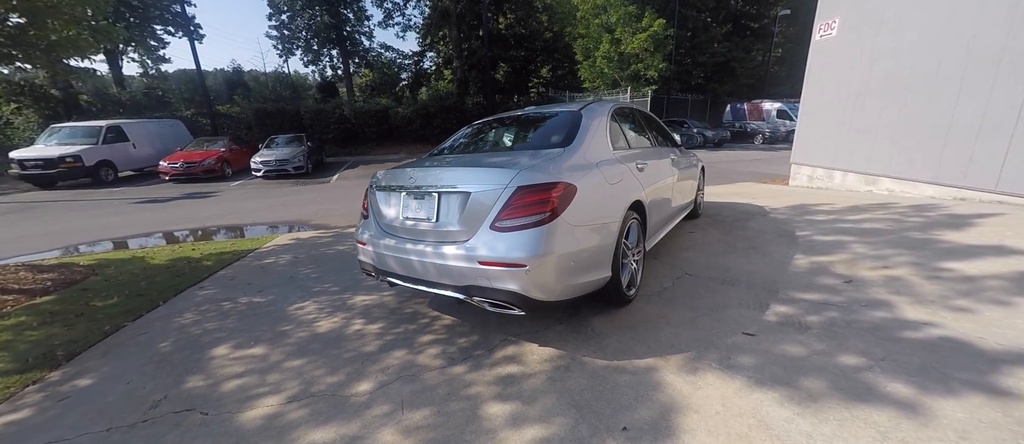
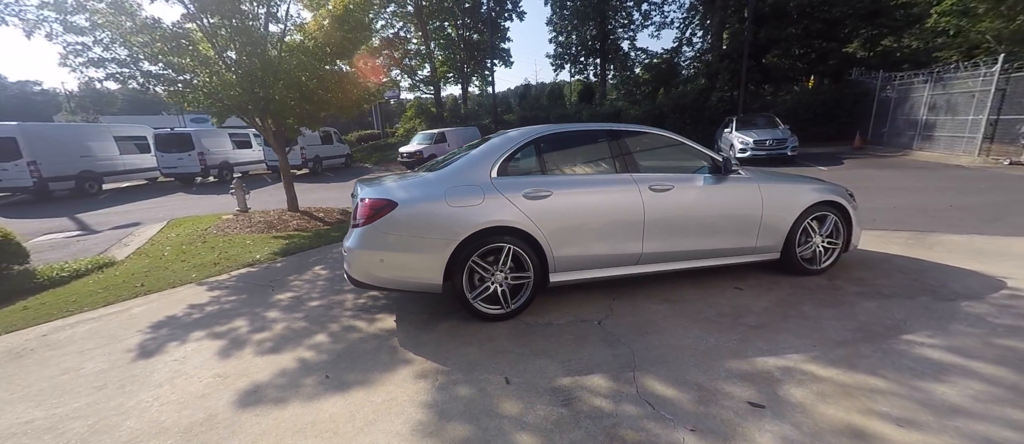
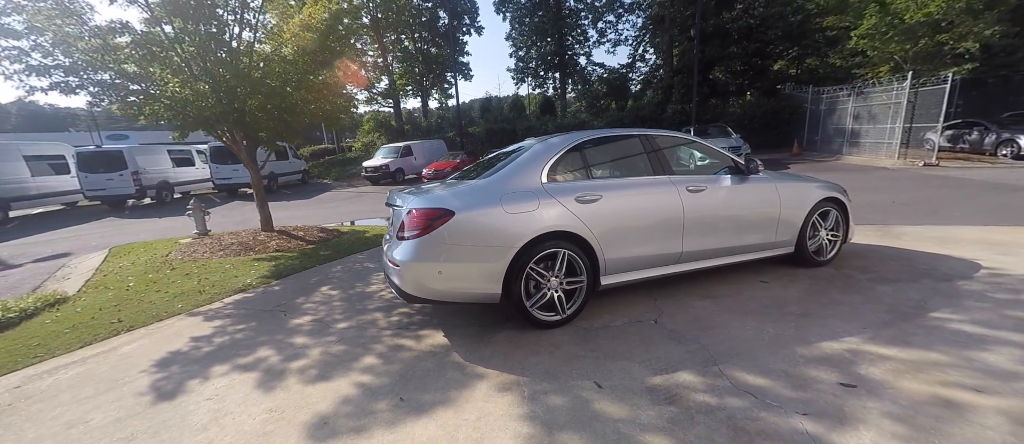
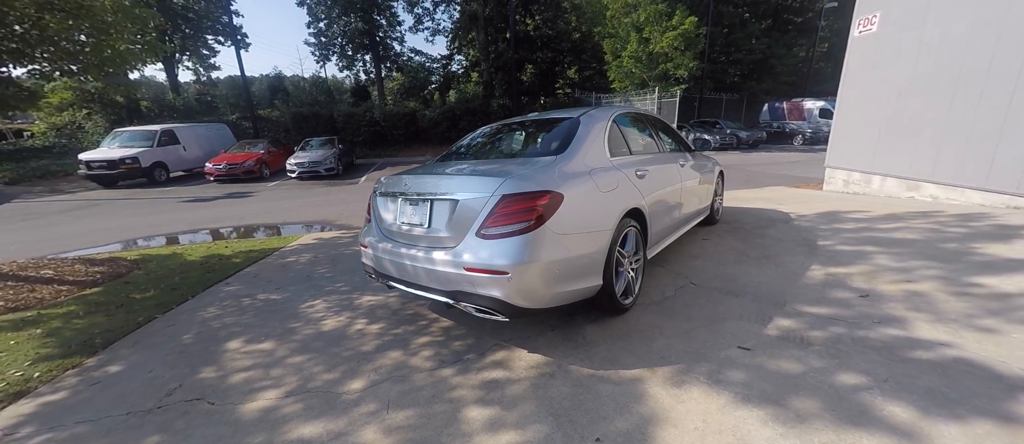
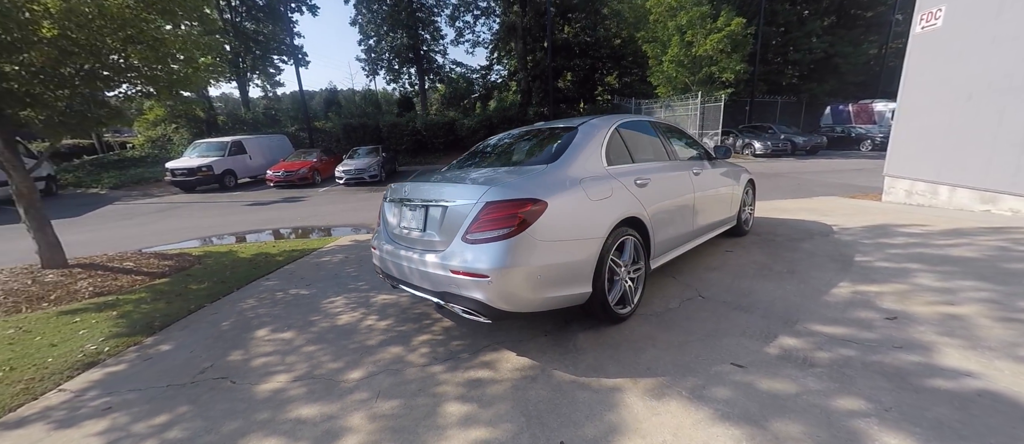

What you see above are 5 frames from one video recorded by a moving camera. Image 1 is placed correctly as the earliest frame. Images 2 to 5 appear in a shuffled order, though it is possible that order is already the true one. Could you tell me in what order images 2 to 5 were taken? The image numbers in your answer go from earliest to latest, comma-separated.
4, 5, 3, 2
